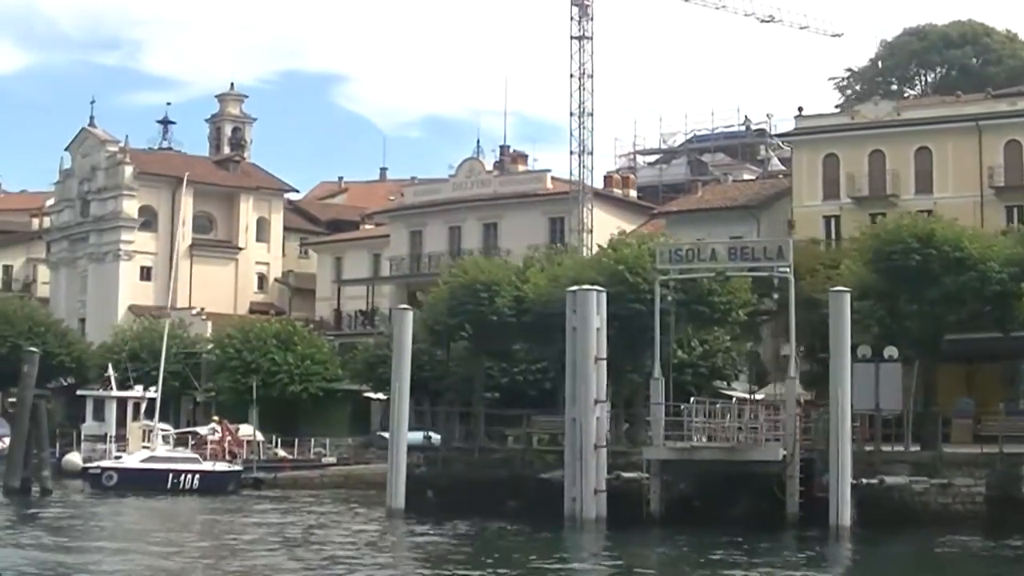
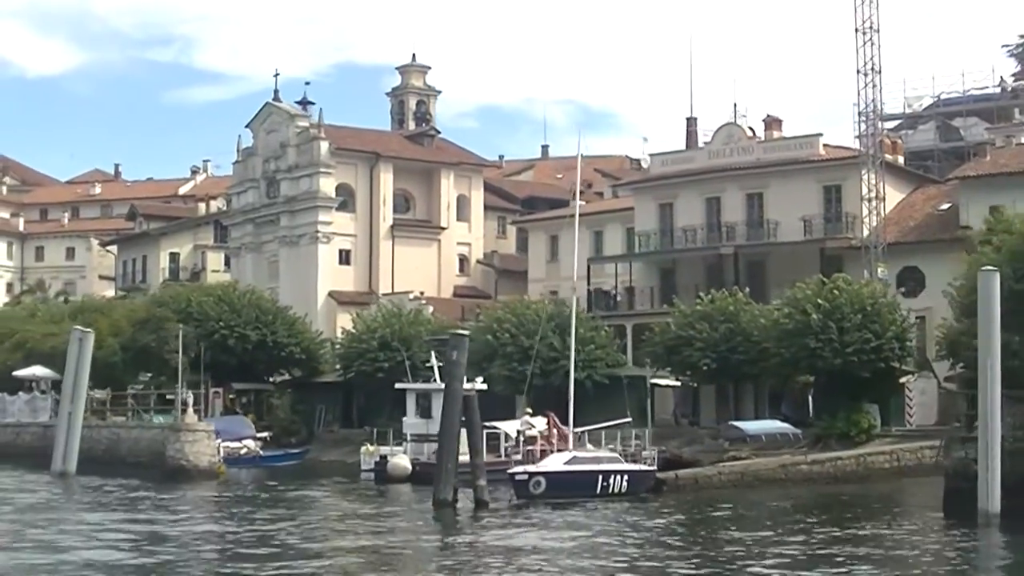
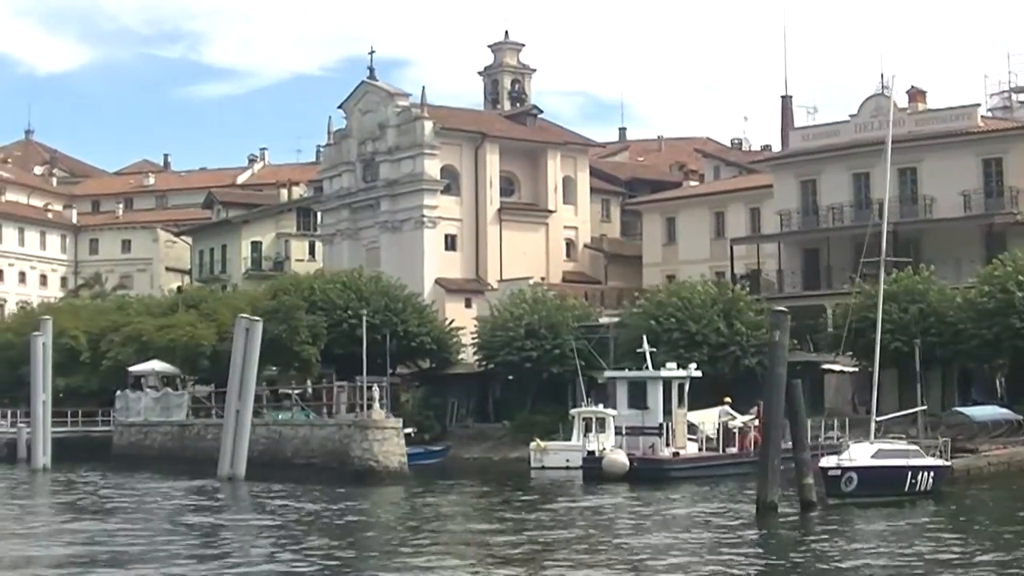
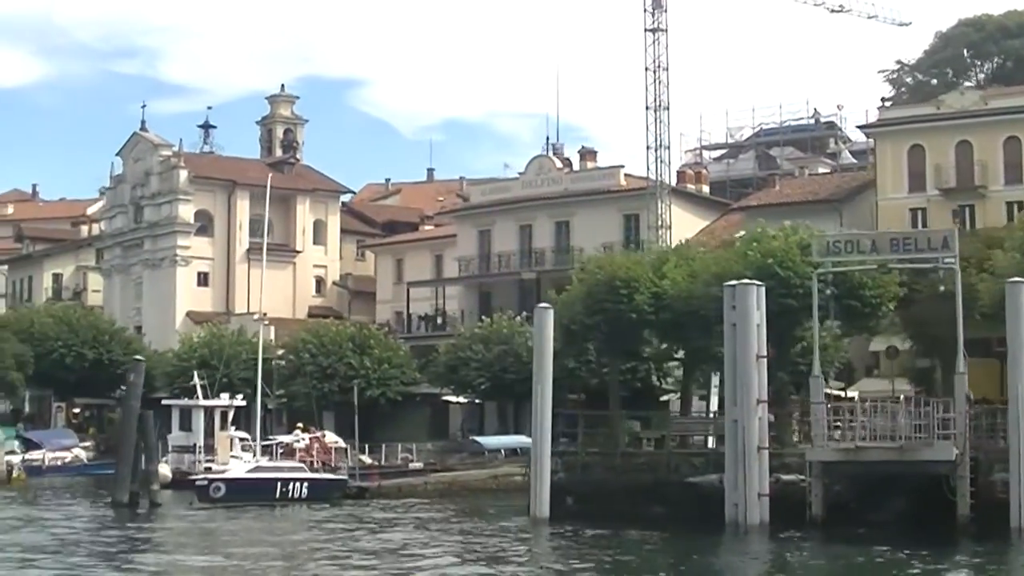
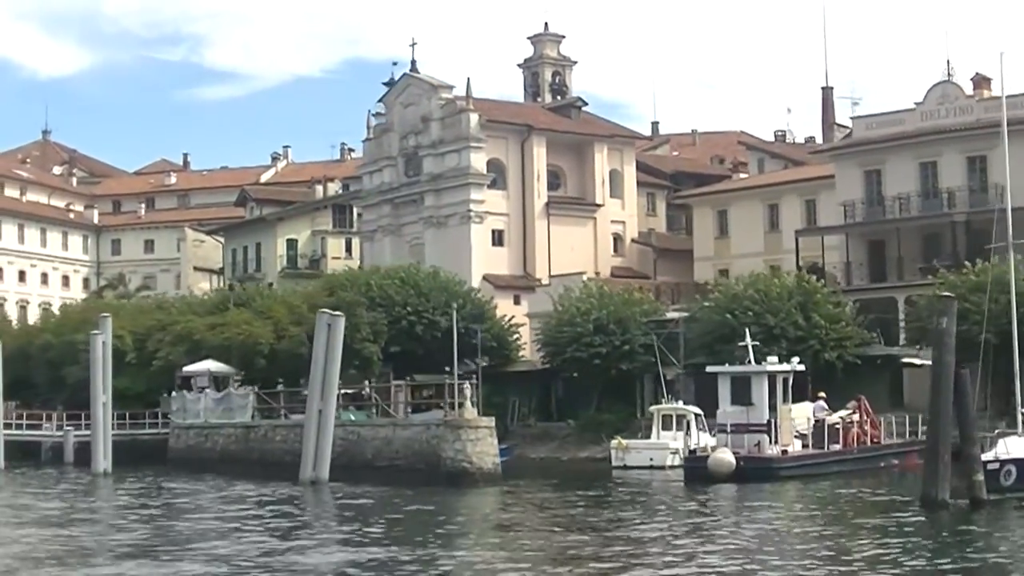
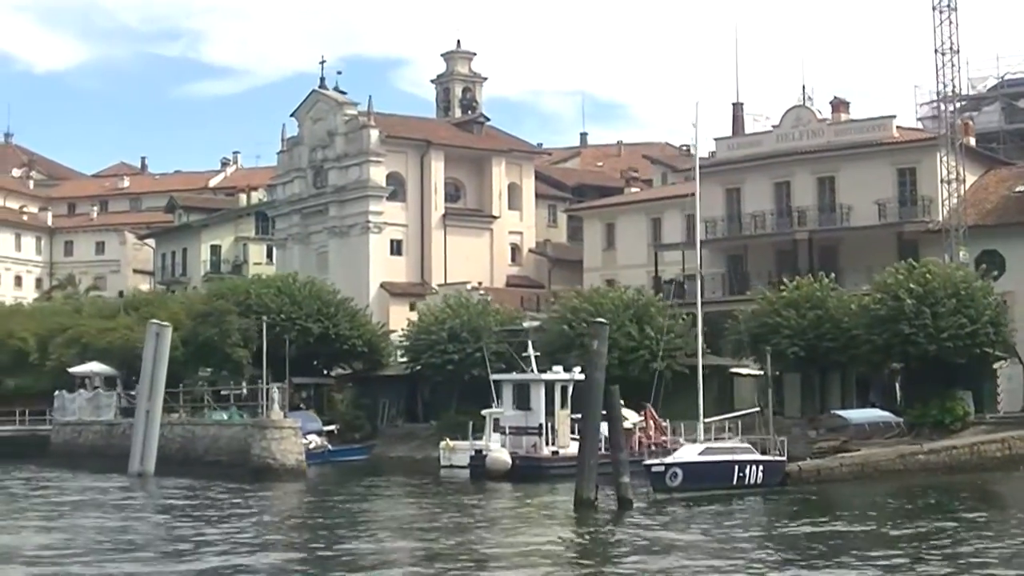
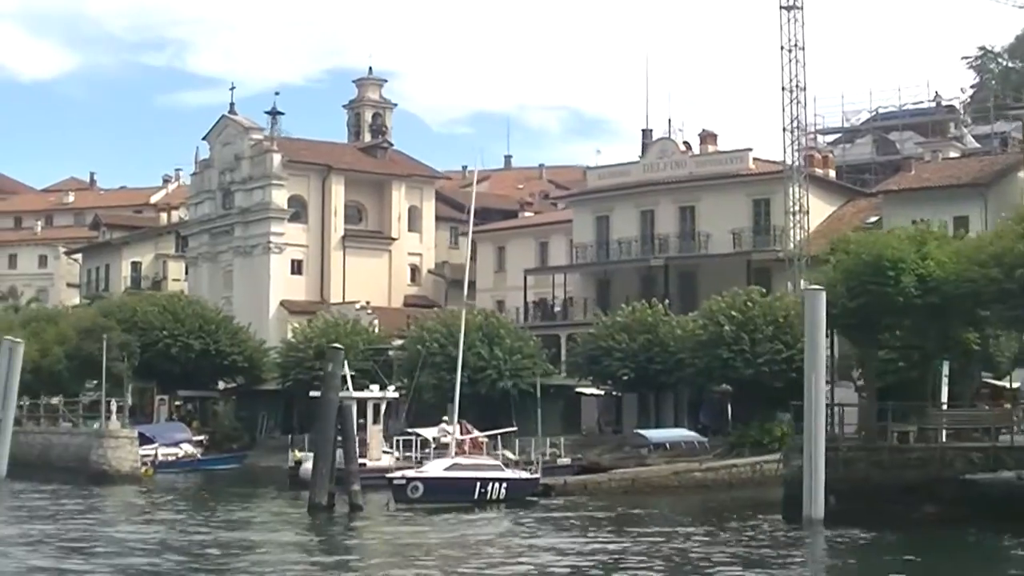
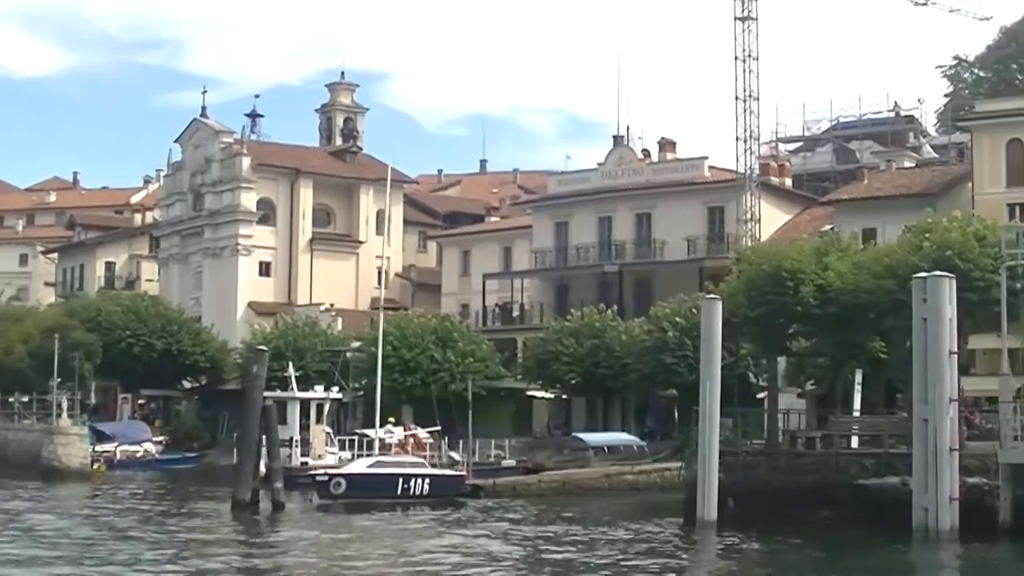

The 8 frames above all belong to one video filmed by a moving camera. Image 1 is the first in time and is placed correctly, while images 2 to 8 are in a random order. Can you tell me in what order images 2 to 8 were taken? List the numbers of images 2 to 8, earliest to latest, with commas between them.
4, 8, 7, 2, 6, 3, 5
